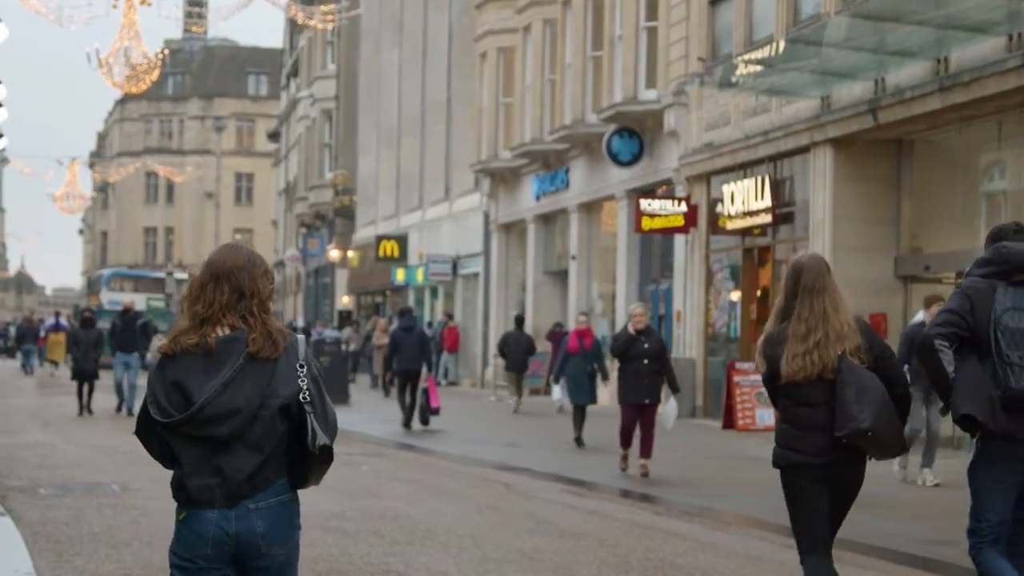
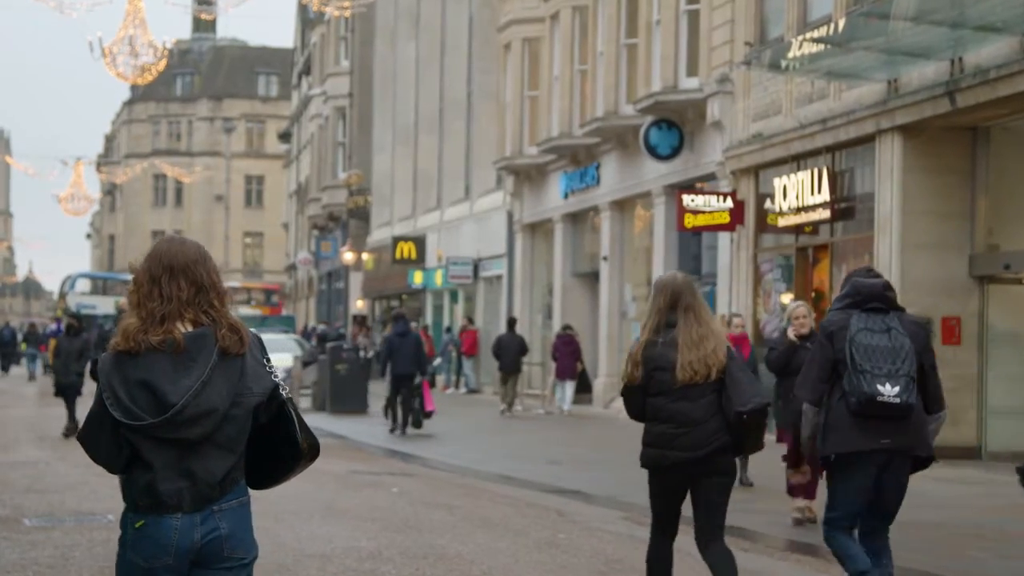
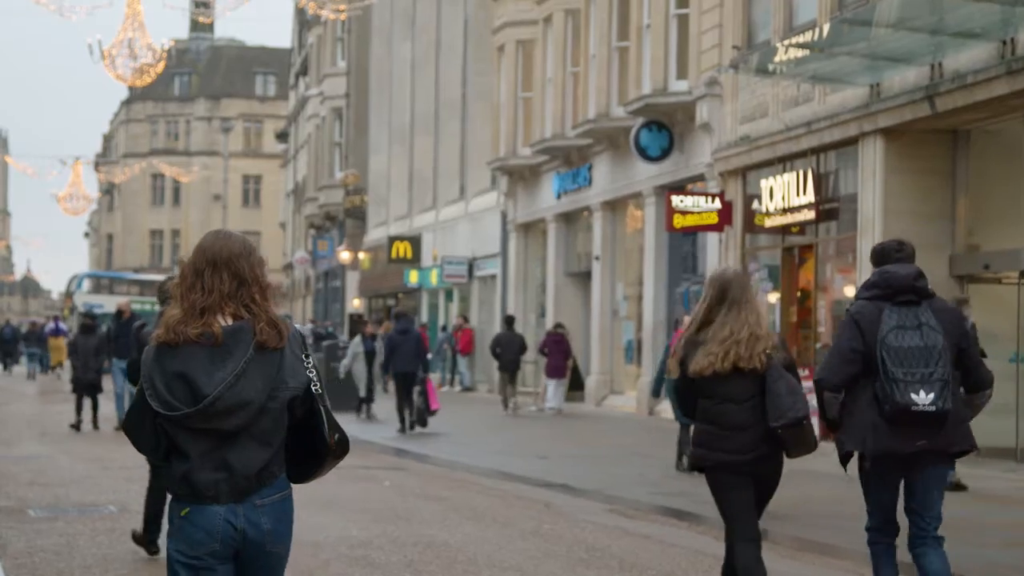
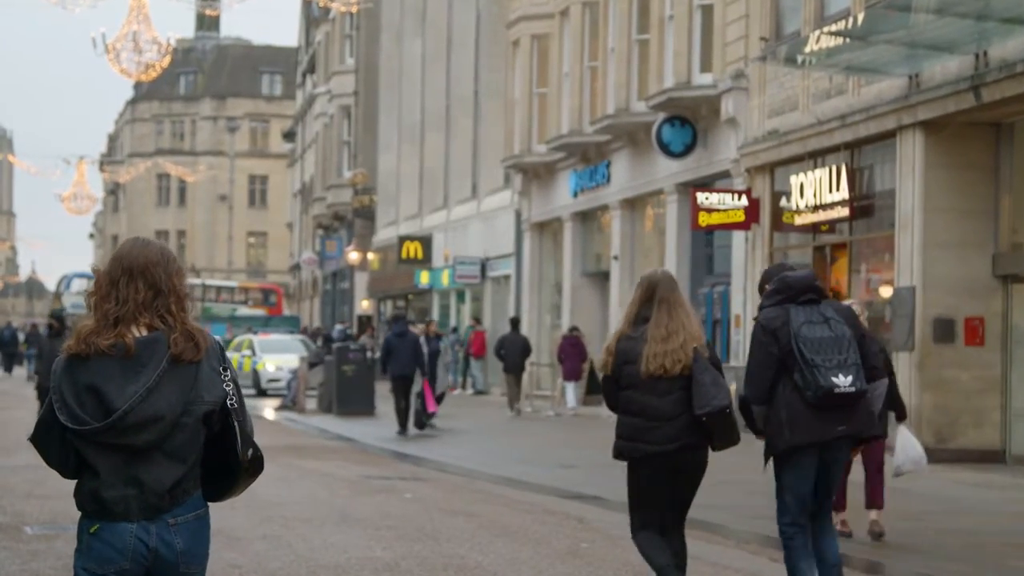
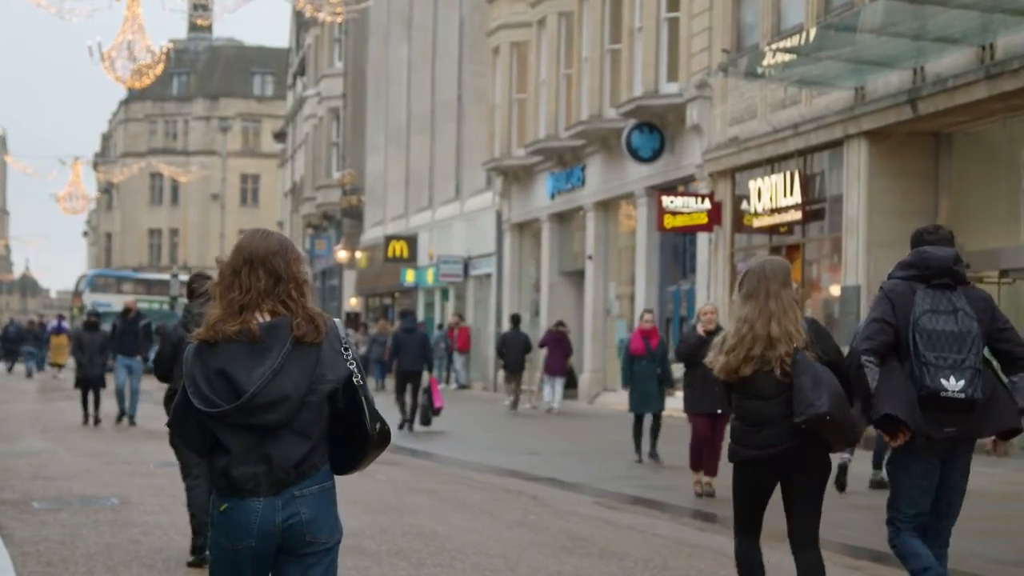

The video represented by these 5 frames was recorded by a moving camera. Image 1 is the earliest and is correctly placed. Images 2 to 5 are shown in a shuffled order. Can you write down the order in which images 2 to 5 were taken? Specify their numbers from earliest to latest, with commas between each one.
5, 3, 2, 4
